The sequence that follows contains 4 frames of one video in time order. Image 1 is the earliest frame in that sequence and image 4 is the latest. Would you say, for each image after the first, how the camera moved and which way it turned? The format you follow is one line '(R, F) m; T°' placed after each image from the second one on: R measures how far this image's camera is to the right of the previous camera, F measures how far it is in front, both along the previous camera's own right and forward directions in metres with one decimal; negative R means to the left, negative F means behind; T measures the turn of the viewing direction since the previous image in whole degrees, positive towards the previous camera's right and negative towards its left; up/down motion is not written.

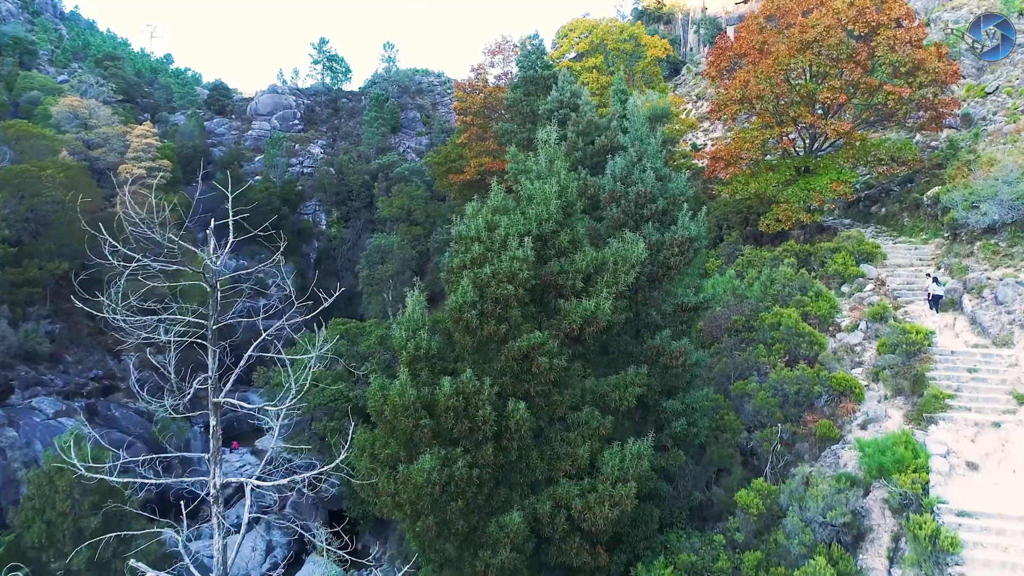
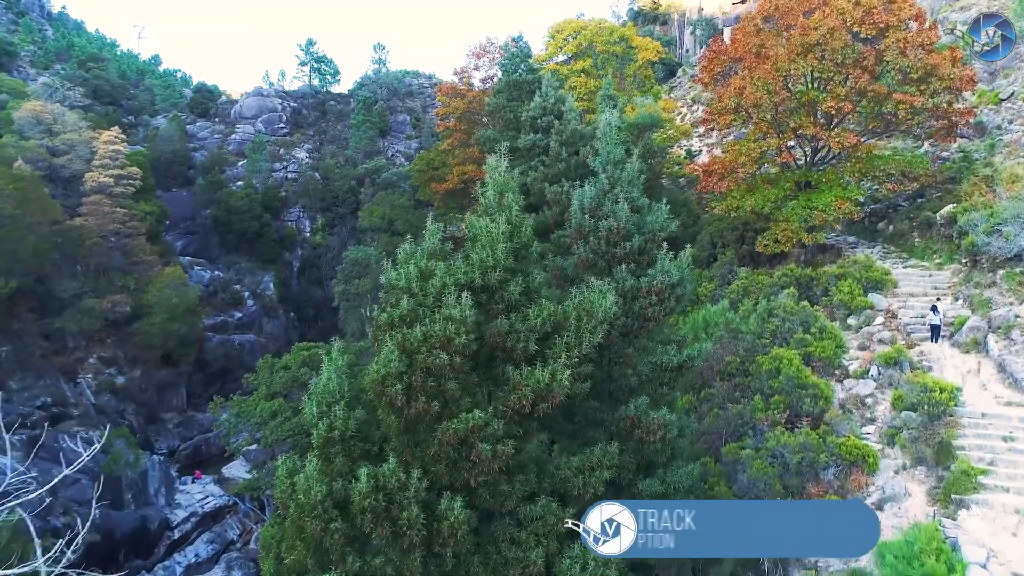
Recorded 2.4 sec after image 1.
(+0.7, +1.6) m; 0°
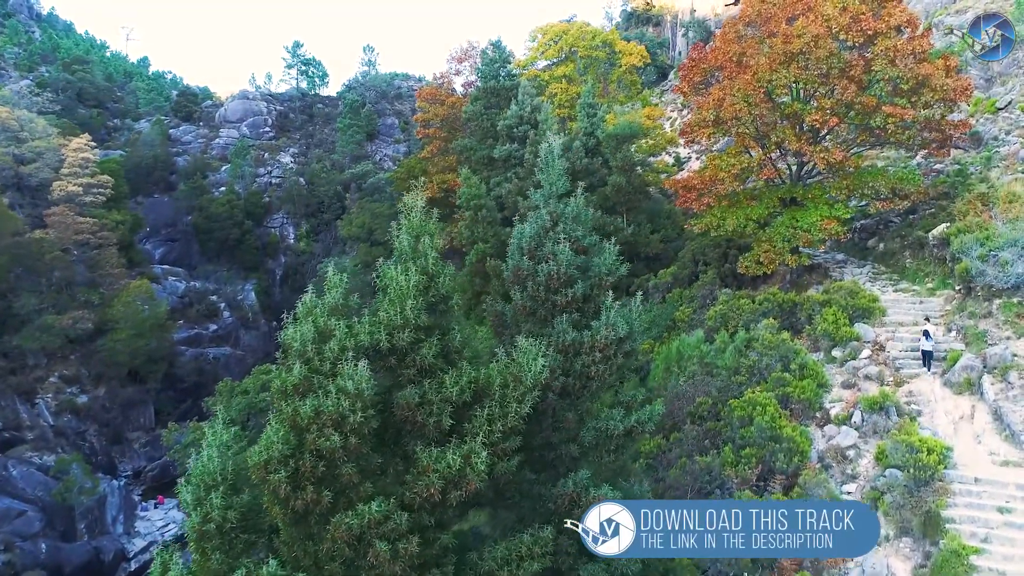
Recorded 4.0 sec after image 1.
(+0.8, +1.0) m; 0°
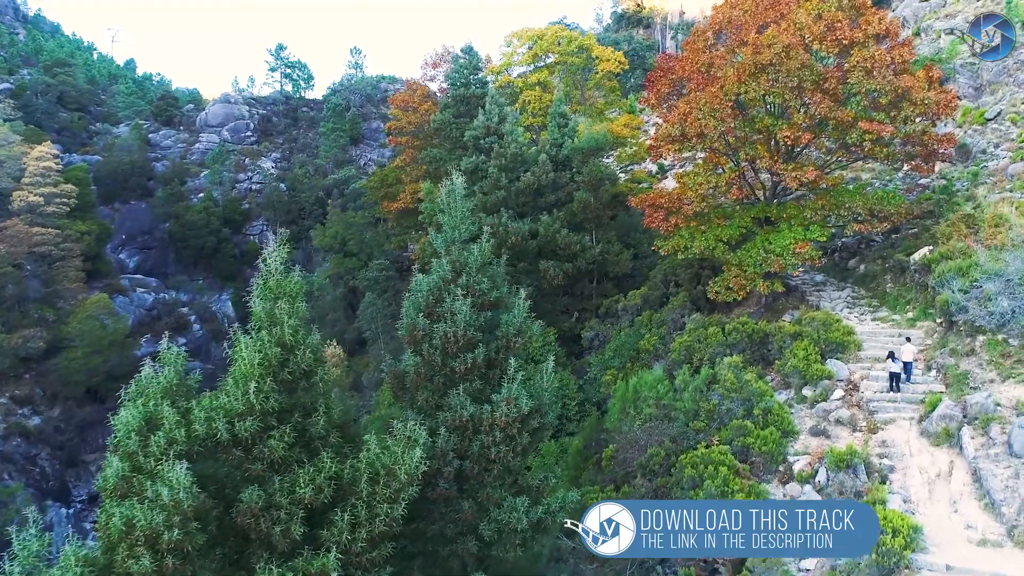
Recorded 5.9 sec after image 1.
(+1.1, +1.0) m; 0°
